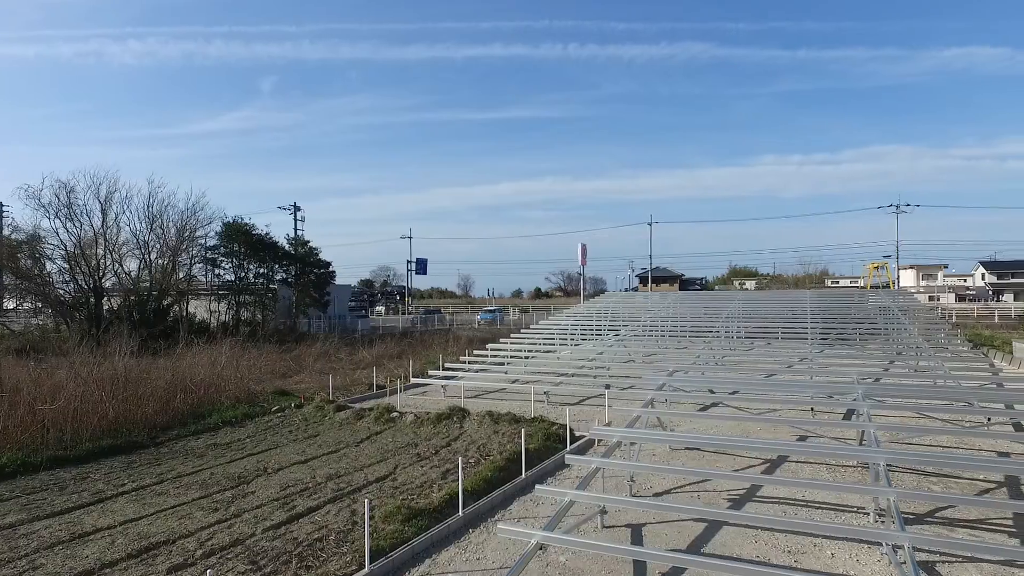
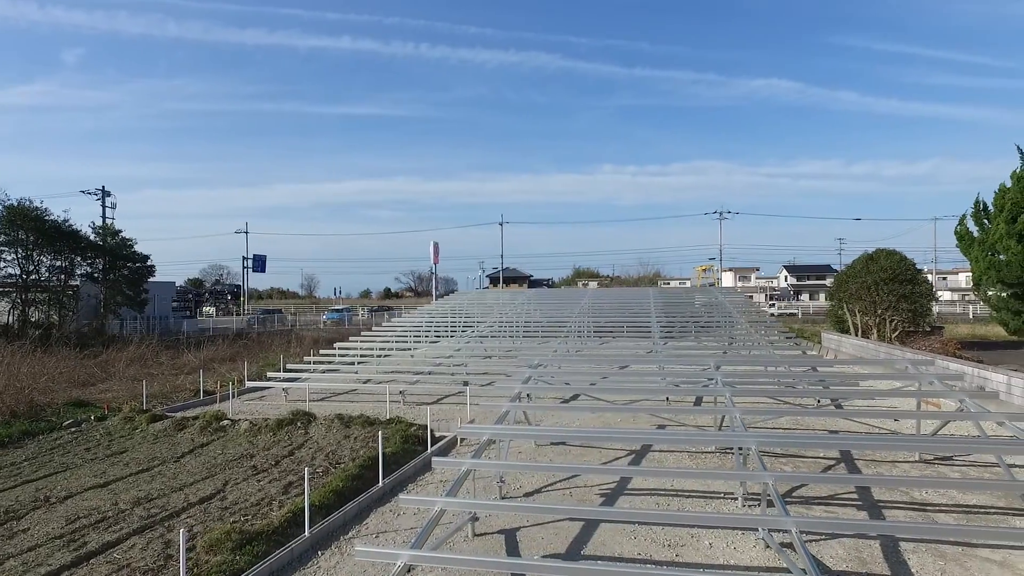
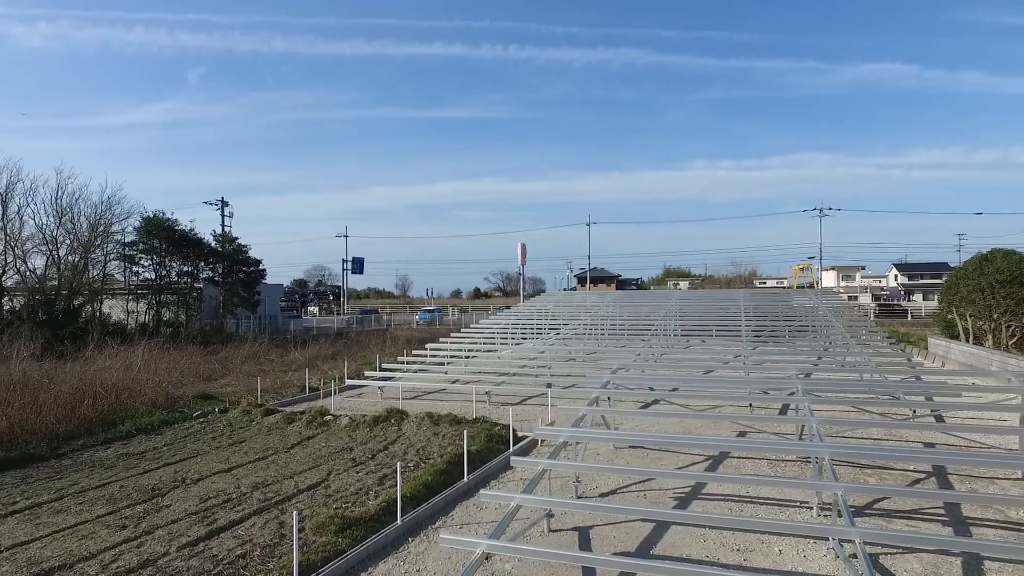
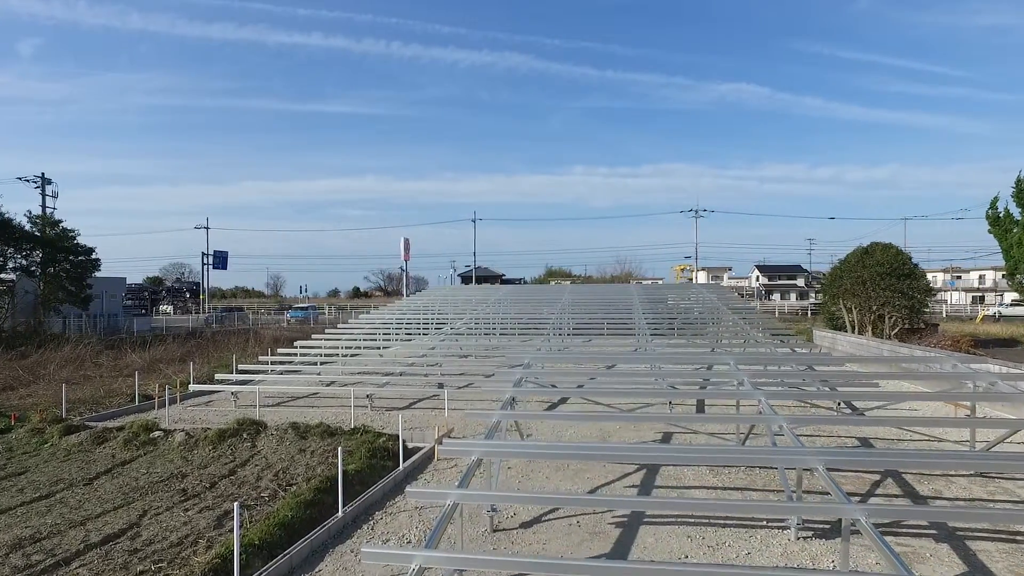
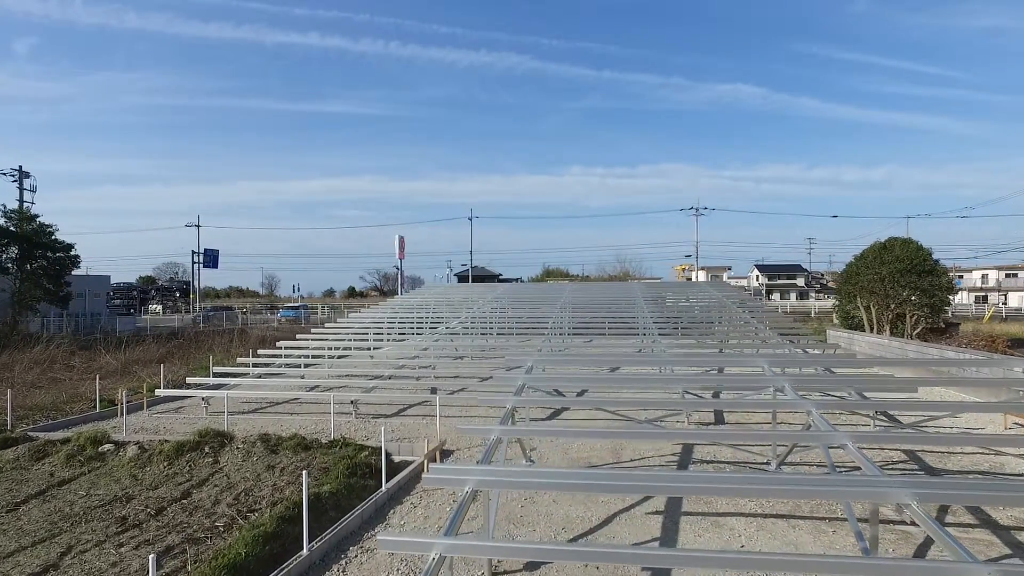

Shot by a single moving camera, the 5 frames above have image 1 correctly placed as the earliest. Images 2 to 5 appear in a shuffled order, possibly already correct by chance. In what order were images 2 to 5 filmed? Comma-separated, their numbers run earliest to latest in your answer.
3, 2, 4, 5
